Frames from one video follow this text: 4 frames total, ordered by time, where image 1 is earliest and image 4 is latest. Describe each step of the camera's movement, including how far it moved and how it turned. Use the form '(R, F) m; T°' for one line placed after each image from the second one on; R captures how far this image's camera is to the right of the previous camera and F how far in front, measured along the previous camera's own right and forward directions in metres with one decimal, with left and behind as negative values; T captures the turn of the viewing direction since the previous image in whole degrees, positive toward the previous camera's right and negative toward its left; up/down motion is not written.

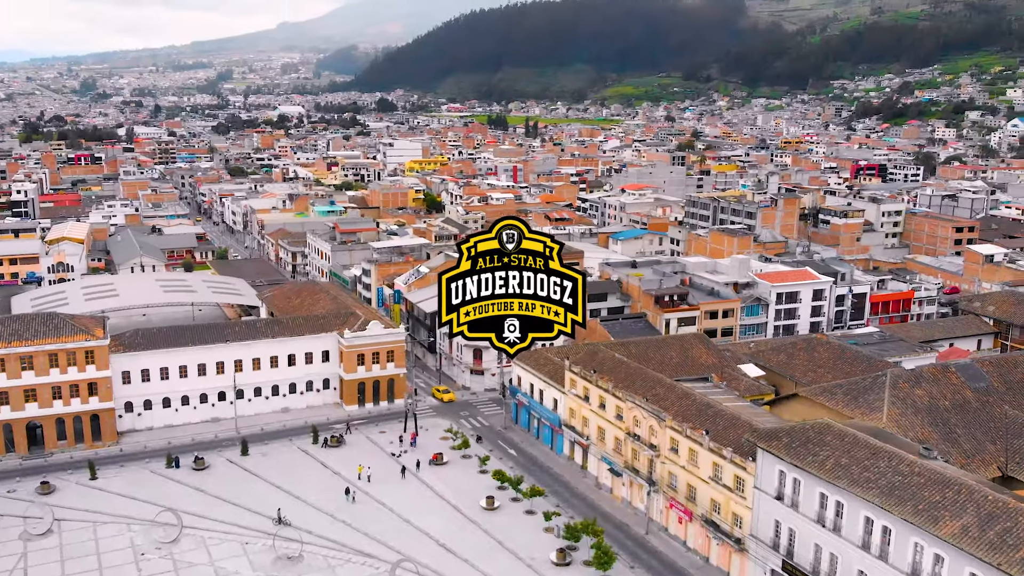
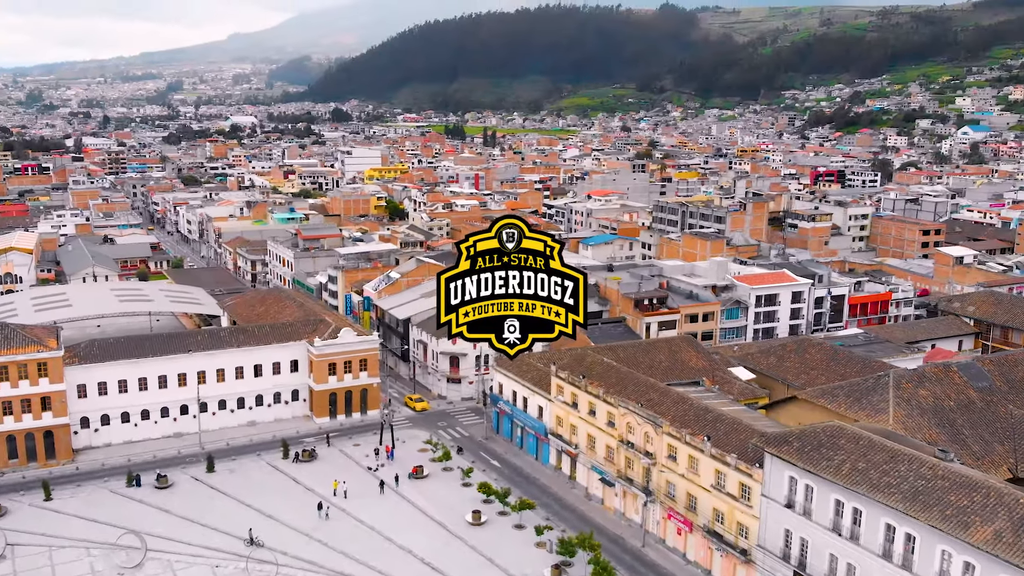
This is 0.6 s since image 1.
(-1.4, +2.5) m; +3°
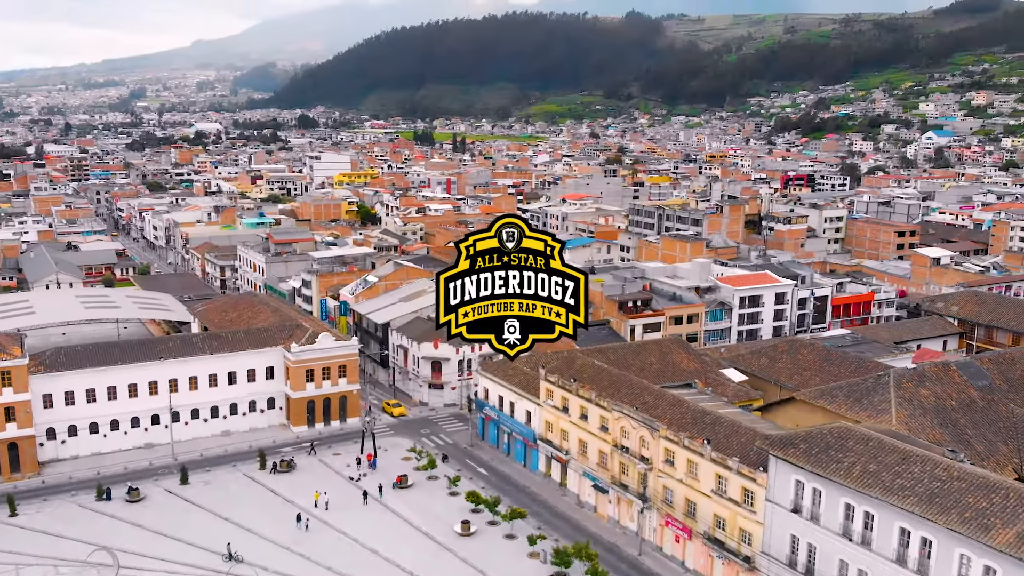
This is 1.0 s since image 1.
(-1.0, +1.6) m; +2°
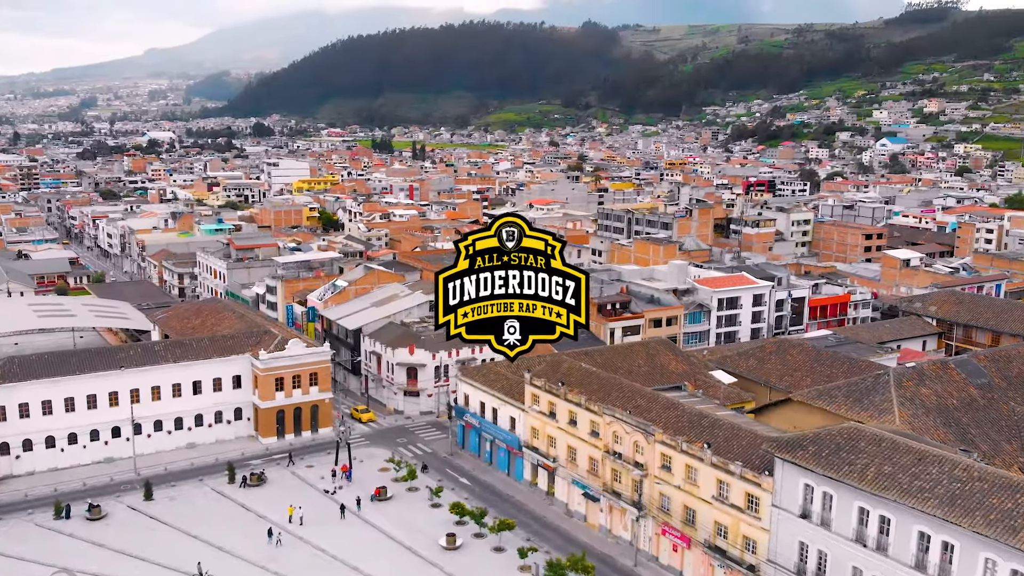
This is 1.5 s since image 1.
(-1.2, +2.0) m; +3°
